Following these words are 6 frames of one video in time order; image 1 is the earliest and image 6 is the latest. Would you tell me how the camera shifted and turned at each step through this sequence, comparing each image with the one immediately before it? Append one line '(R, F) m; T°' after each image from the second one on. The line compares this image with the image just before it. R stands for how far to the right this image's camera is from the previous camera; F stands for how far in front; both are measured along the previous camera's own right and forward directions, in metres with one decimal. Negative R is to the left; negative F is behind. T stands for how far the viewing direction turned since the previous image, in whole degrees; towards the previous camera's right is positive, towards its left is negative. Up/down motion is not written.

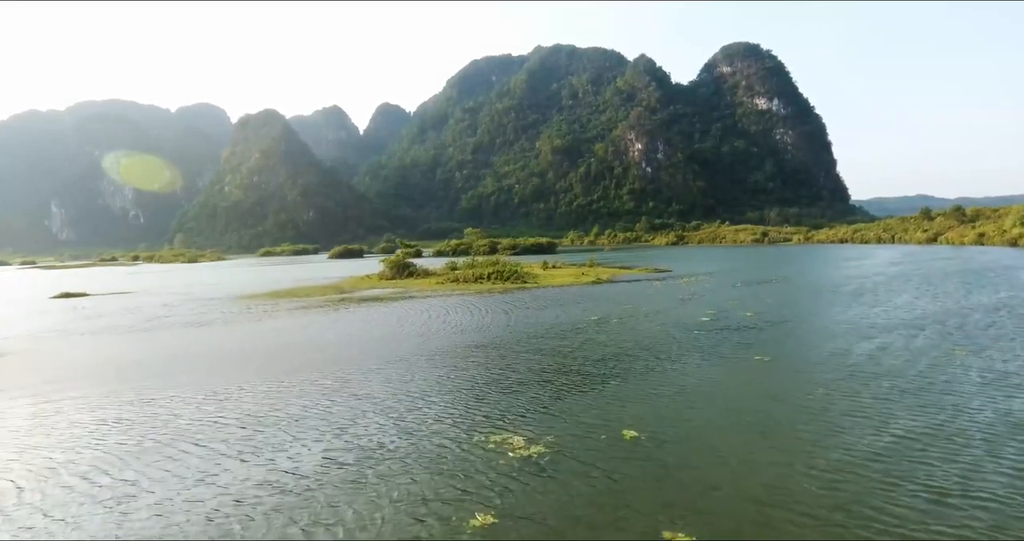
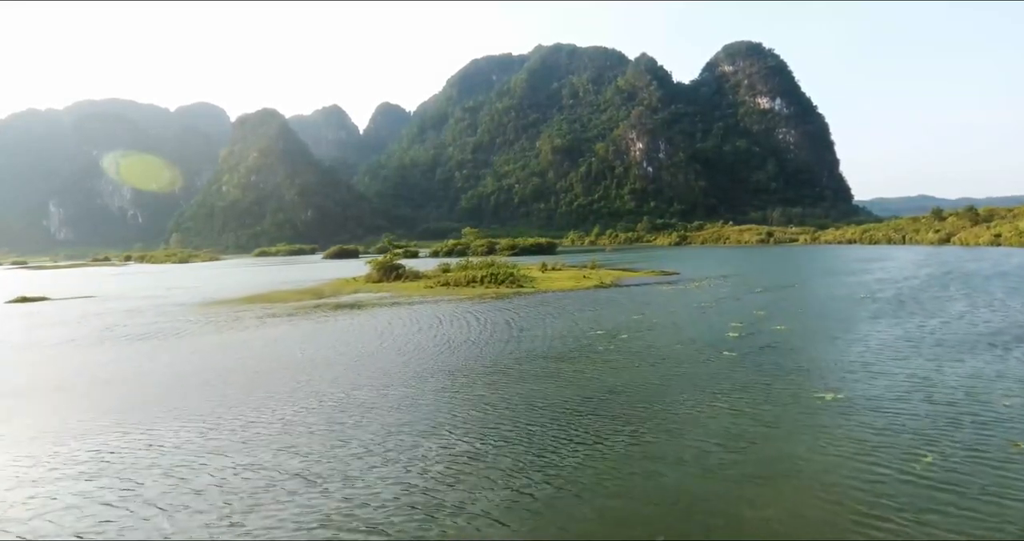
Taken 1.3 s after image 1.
(+0.3, +3.7) m; 0°
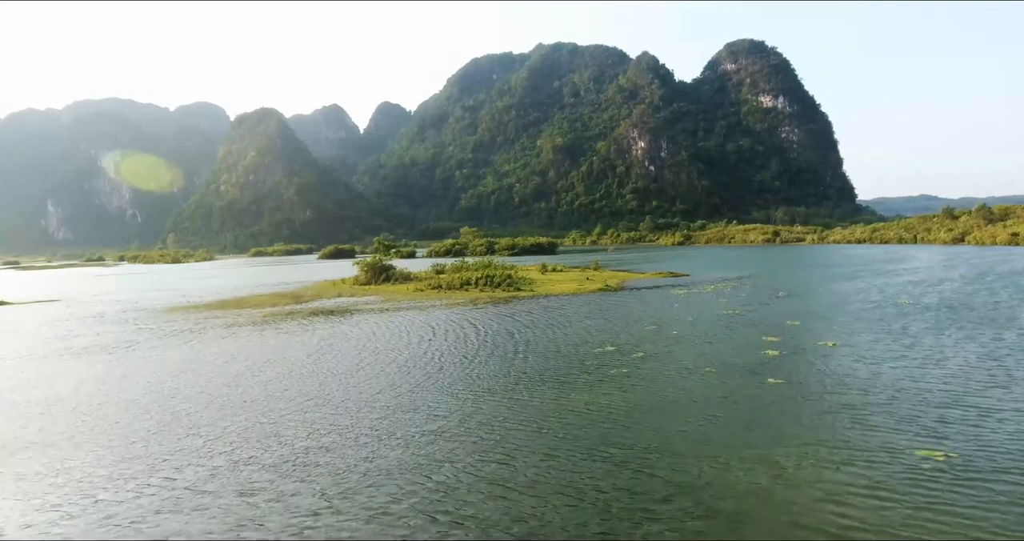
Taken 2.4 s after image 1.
(+0.2, +3.5) m; 0°
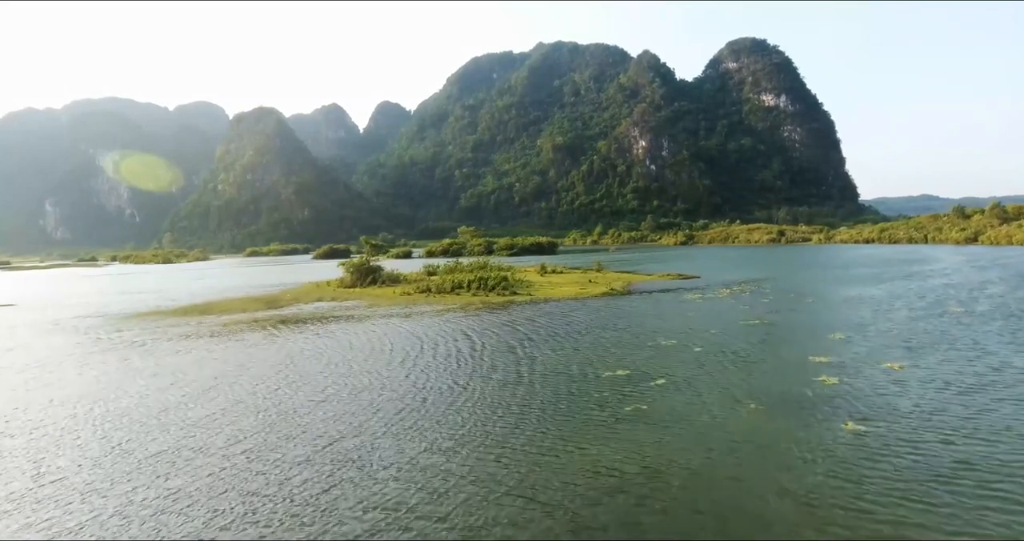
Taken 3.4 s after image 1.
(+0.2, +3.4) m; 0°
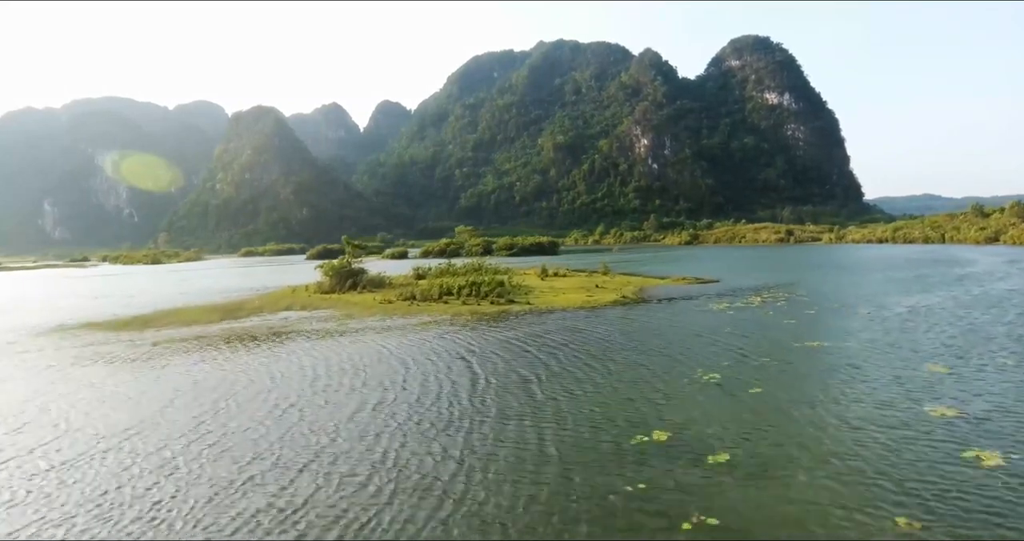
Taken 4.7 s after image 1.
(+0.2, +4.6) m; 0°
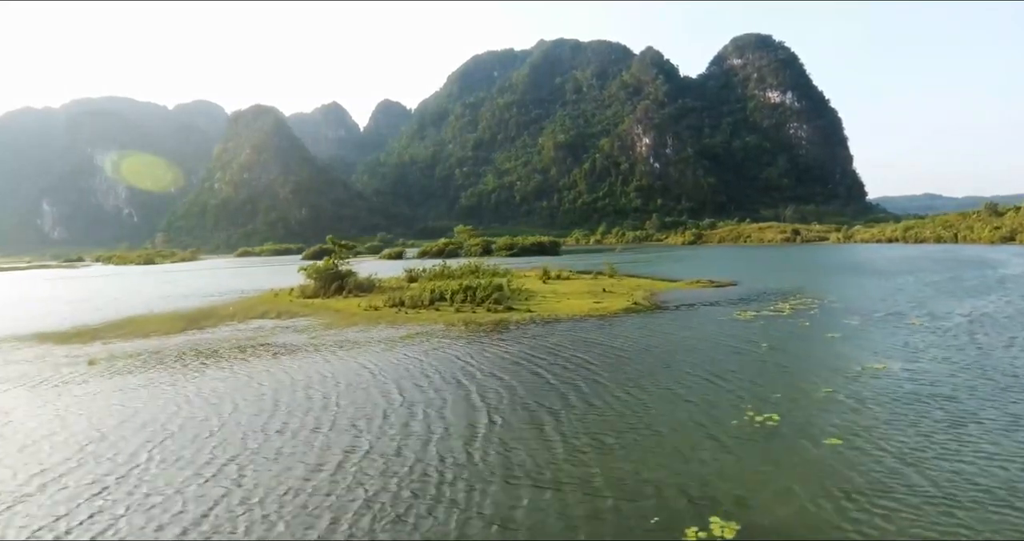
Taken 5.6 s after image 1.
(0.0, +3.1) m; 0°
